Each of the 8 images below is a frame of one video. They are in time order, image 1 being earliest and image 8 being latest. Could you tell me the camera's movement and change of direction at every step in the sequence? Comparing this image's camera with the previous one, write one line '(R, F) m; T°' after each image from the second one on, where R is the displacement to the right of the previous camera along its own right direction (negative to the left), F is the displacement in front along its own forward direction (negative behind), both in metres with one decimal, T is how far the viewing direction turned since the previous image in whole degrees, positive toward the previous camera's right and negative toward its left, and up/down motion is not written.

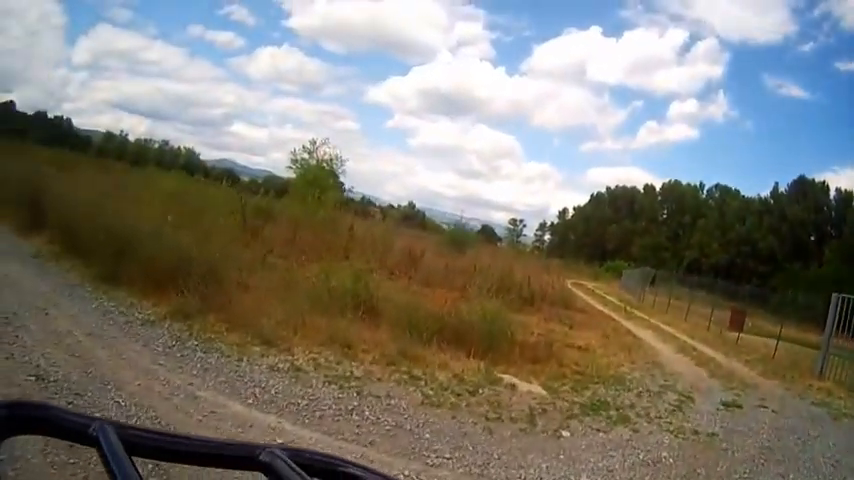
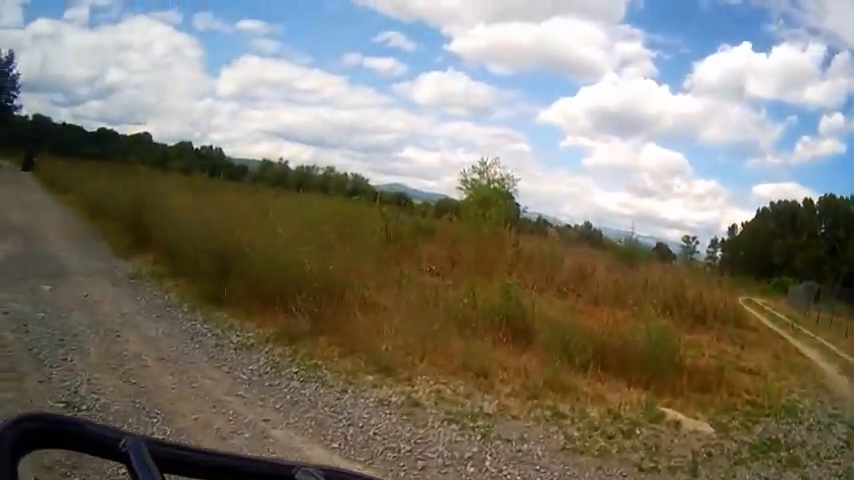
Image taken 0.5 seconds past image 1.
(+0.1, +1.8) m; -11°
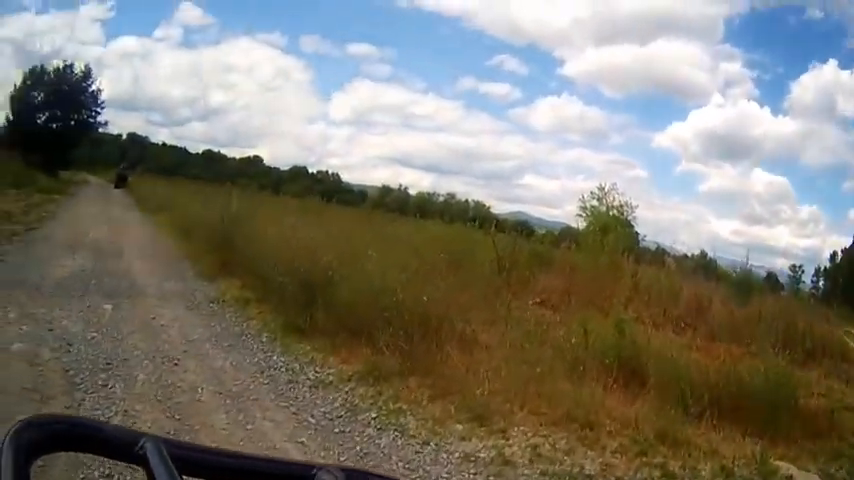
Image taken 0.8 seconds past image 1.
(+0.1, +1.0) m; -8°
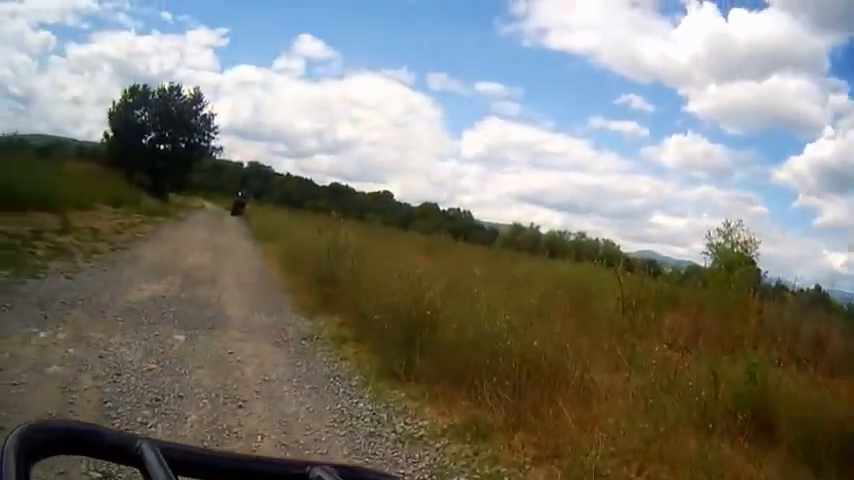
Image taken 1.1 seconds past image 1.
(+0.1, +1.0) m; -9°
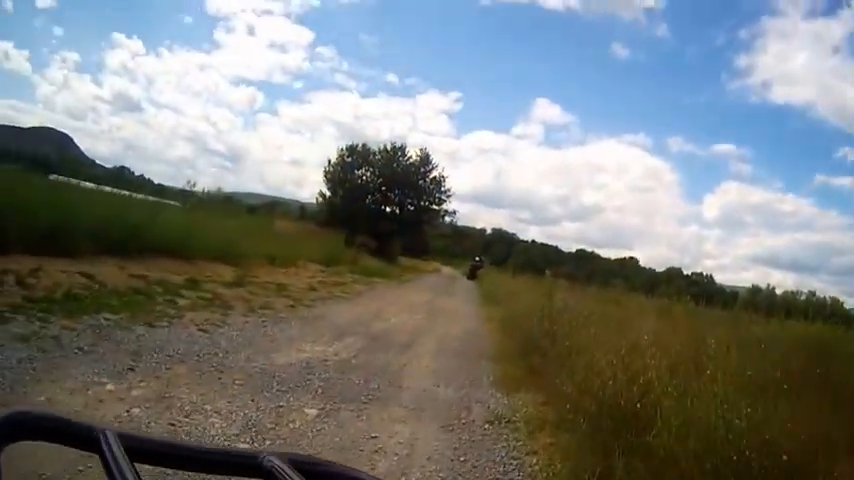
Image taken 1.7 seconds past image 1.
(+0.3, +1.9) m; -18°
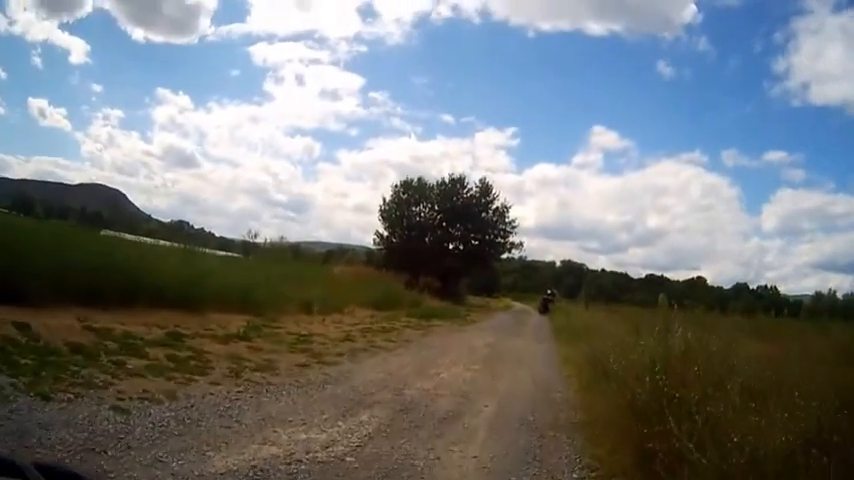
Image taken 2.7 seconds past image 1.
(+0.3, +3.5) m; -5°
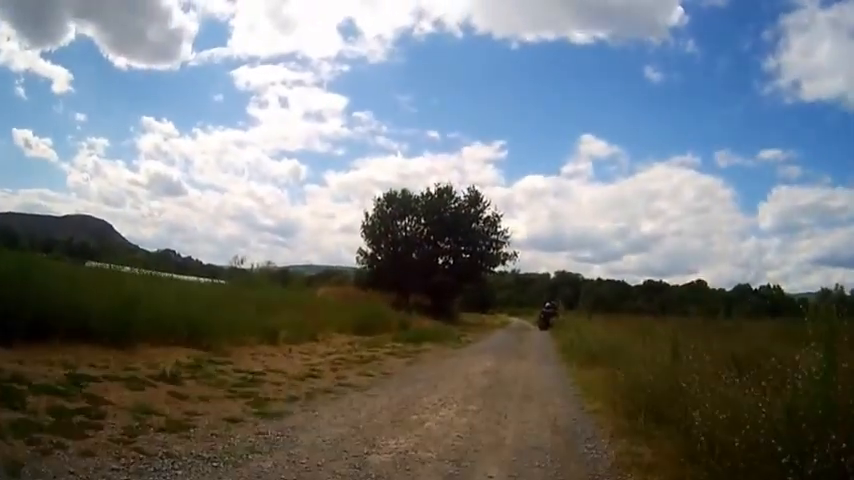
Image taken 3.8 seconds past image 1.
(+0.2, +2.9) m; +1°
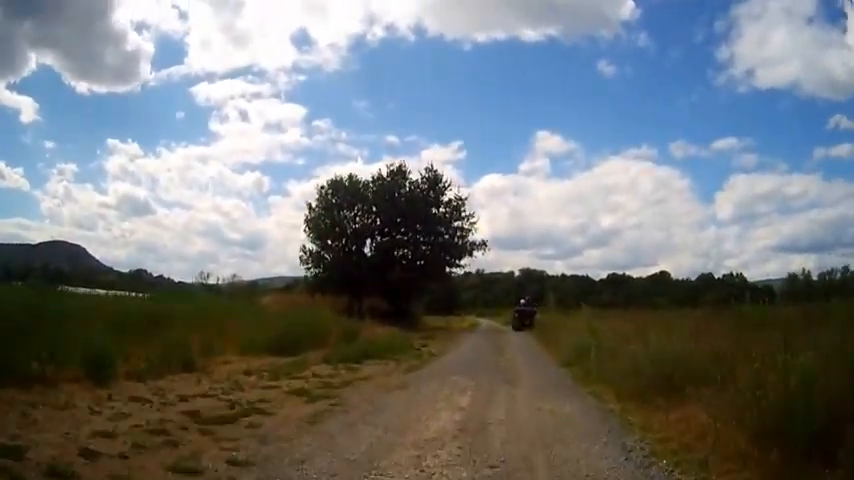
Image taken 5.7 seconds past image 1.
(+0.5, +7.3) m; +3°
